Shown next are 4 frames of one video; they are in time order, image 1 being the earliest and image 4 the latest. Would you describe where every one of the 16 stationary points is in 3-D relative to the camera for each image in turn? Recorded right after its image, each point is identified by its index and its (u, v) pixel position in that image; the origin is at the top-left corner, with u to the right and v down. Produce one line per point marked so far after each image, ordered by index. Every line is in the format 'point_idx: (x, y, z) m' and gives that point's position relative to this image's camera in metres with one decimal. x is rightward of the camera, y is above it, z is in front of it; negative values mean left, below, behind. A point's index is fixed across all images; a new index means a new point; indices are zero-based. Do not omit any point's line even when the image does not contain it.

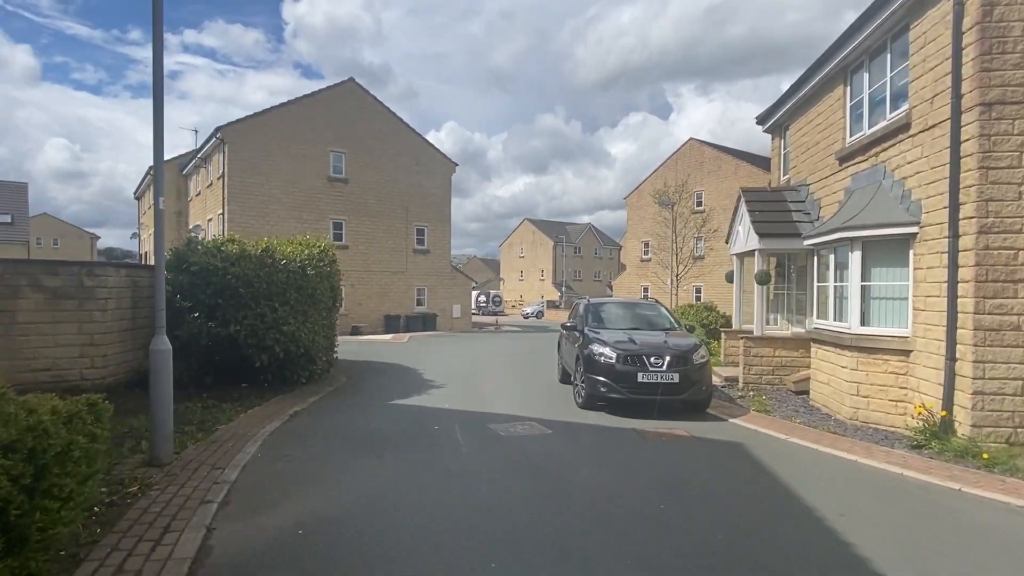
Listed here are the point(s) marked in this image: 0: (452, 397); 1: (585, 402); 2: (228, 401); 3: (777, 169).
0: (-1.1, -2.1, +11.0) m
1: (+1.3, -1.9, +9.7) m
2: (-4.7, -1.9, +9.6) m
3: (+6.6, +3.0, +14.3) m
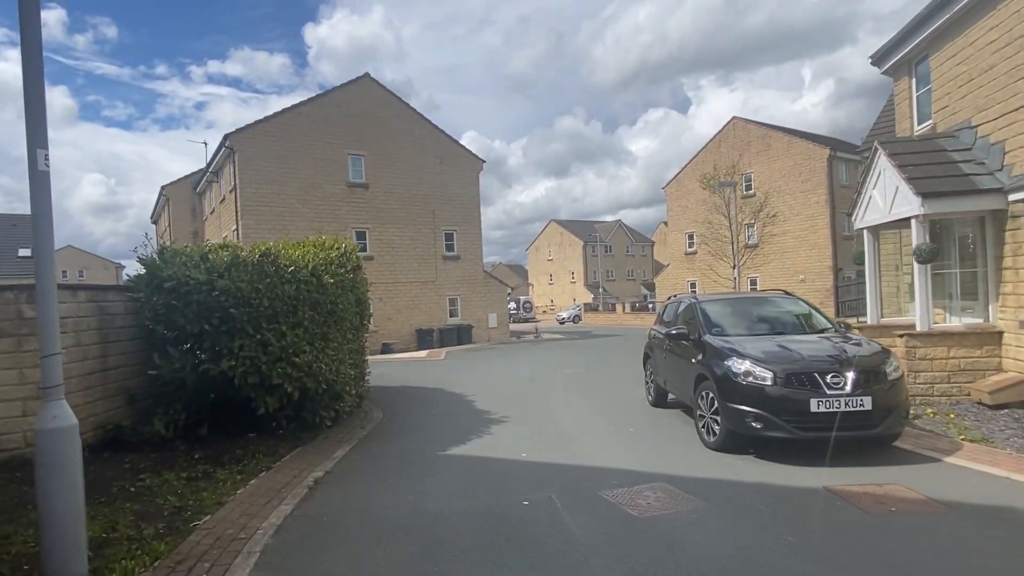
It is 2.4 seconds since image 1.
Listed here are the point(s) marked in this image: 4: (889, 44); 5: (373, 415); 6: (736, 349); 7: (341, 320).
0: (+0.2, -2.1, +8.2) m
1: (+2.5, -1.8, +6.8) m
2: (-3.5, -2.2, +7.0) m
3: (+7.8, +3.3, +11.2) m
4: (+7.4, +4.8, +11.2) m
5: (-2.5, -2.3, +10.1) m
6: (+2.7, -0.7, +7.0) m
7: (-2.6, -0.5, +8.6) m
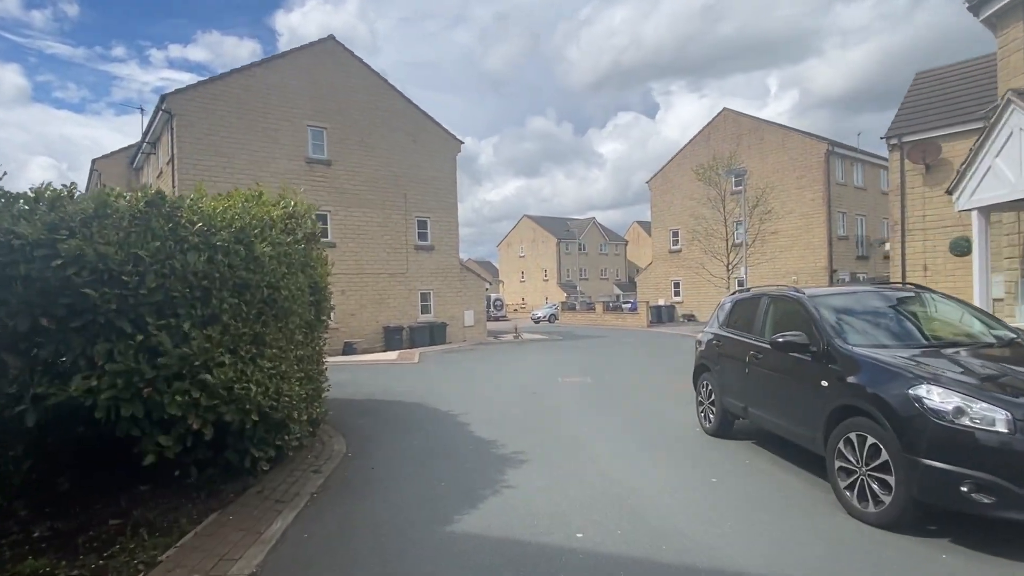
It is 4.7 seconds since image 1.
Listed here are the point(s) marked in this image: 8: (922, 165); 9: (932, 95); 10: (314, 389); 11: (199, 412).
0: (+0.5, -2.0, +5.5) m
1: (+2.9, -1.7, +4.3) m
2: (-3.1, -1.9, +4.1) m
3: (+8.0, +3.4, +9.0) m
4: (+7.6, +4.8, +8.9) m
5: (-2.3, -2.0, +7.3) m
6: (+3.1, -0.6, +4.5) m
7: (-2.2, -0.3, +5.7) m
8: (+12.3, +3.7, +17.3) m
9: (+13.4, +6.2, +18.3) m
10: (-2.4, -1.2, +7.0) m
11: (-2.5, -1.0, +4.5) m
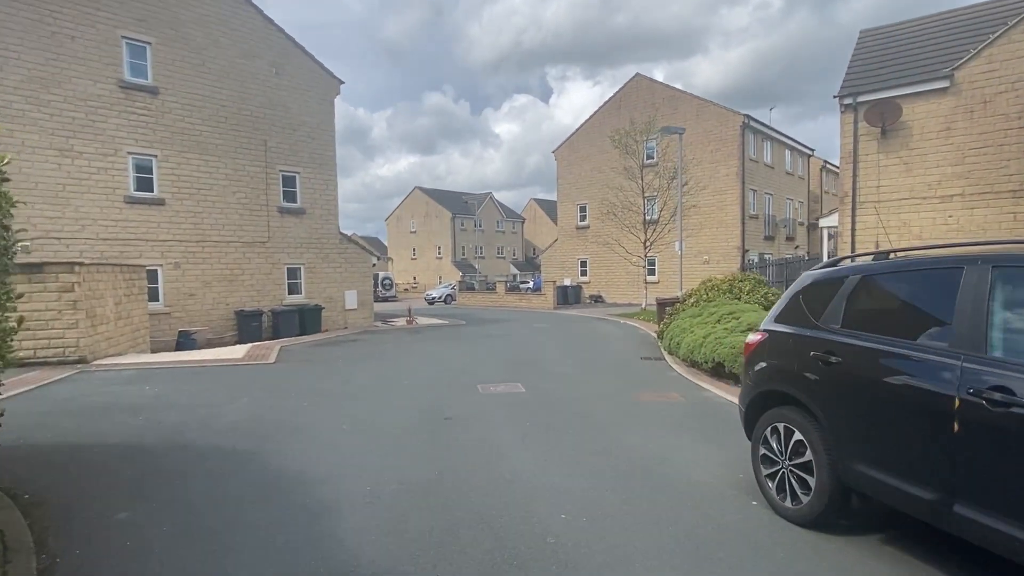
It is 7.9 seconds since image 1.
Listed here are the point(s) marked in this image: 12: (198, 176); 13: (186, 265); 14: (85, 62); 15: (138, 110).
0: (+0.3, -1.8, +1.6) m
1: (+2.9, -1.6, +0.8) m
2: (-2.9, -1.8, -0.5) m
3: (+7.1, +3.6, +6.3) m
4: (+6.8, +5.1, +6.1) m
5: (-2.8, -1.8, +2.8) m
6: (+3.1, -0.5, +1.0) m
7: (-2.4, 0.0, +1.2) m
8: (+9.8, +4.2, +15.2) m
9: (+10.6, +6.8, +16.3) m
10: (-2.8, -1.0, +2.5) m
11: (-2.4, -0.8, 0.0) m
12: (-9.8, +3.5, +17.9) m
13: (-10.0, +0.7, +17.6) m
14: (-11.9, +6.3, +15.9) m
15: (-11.0, +5.2, +16.8) m
